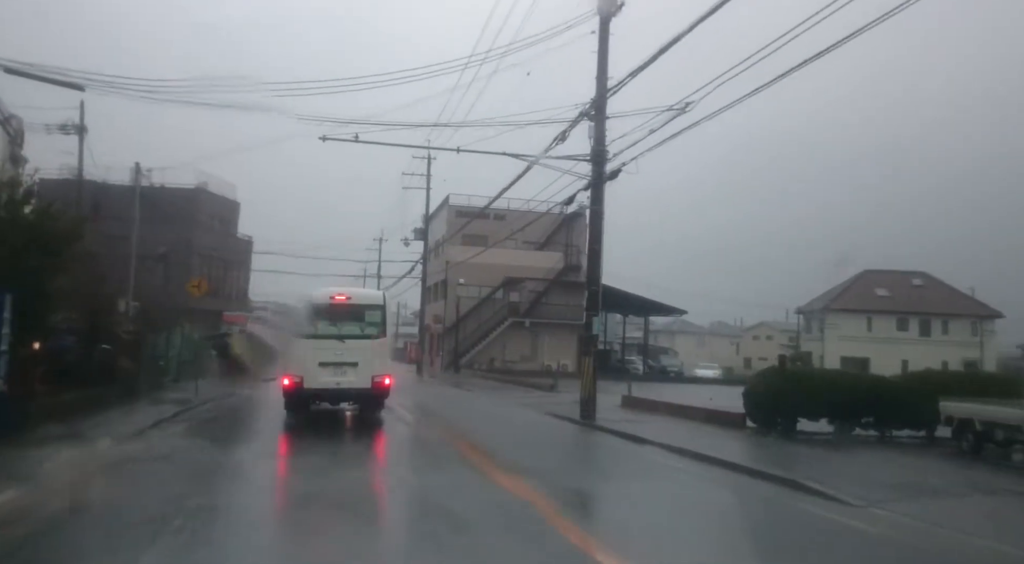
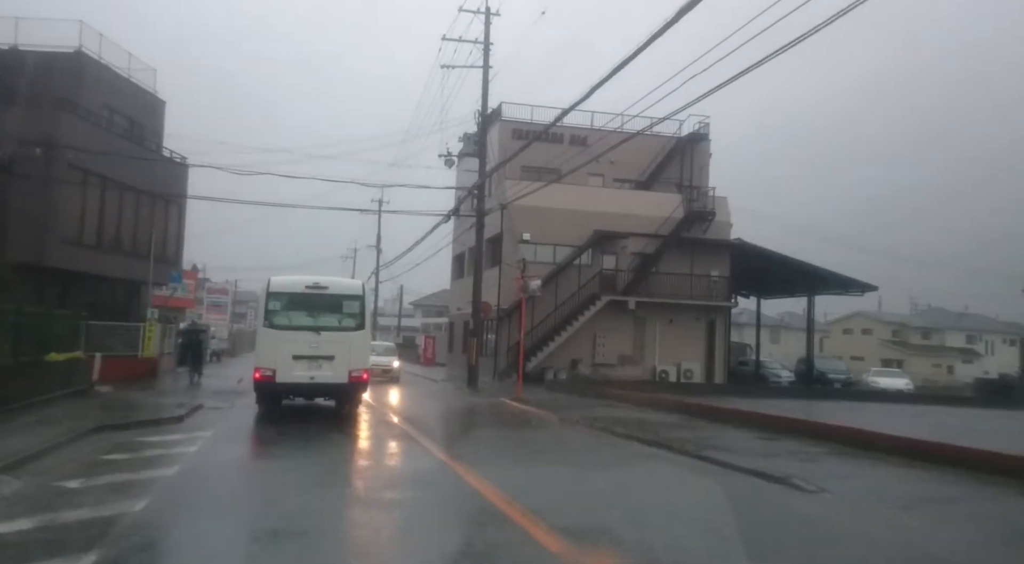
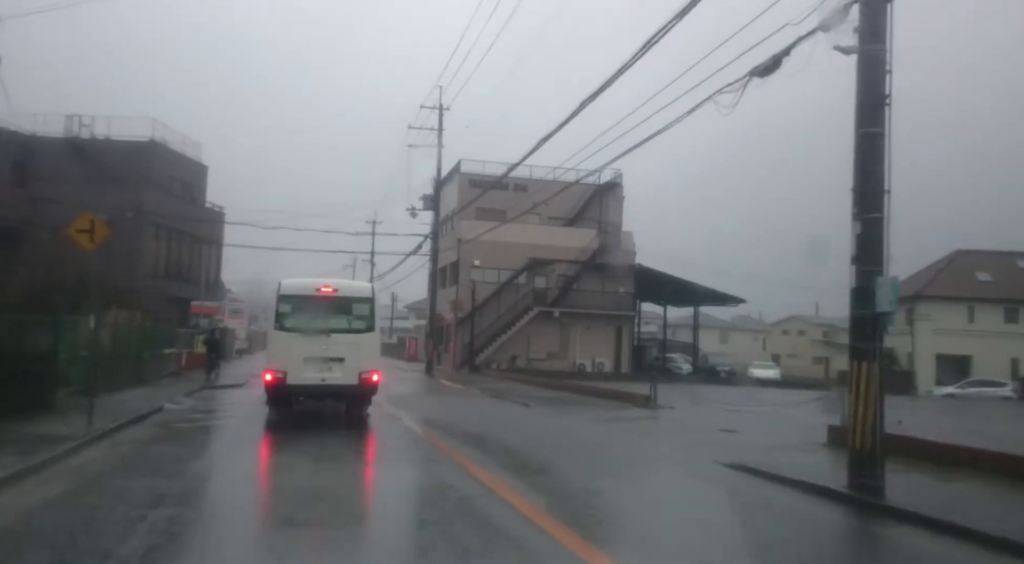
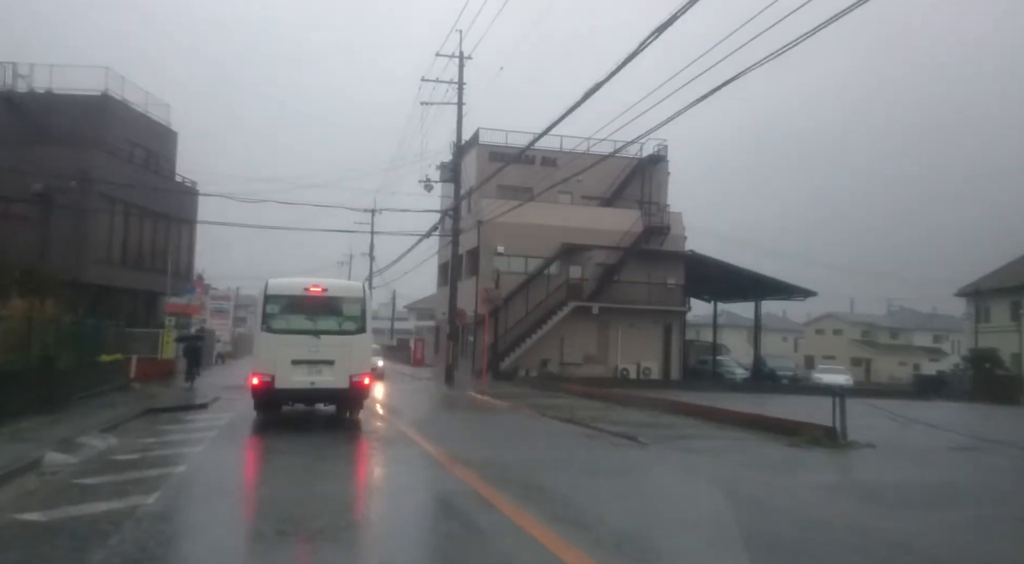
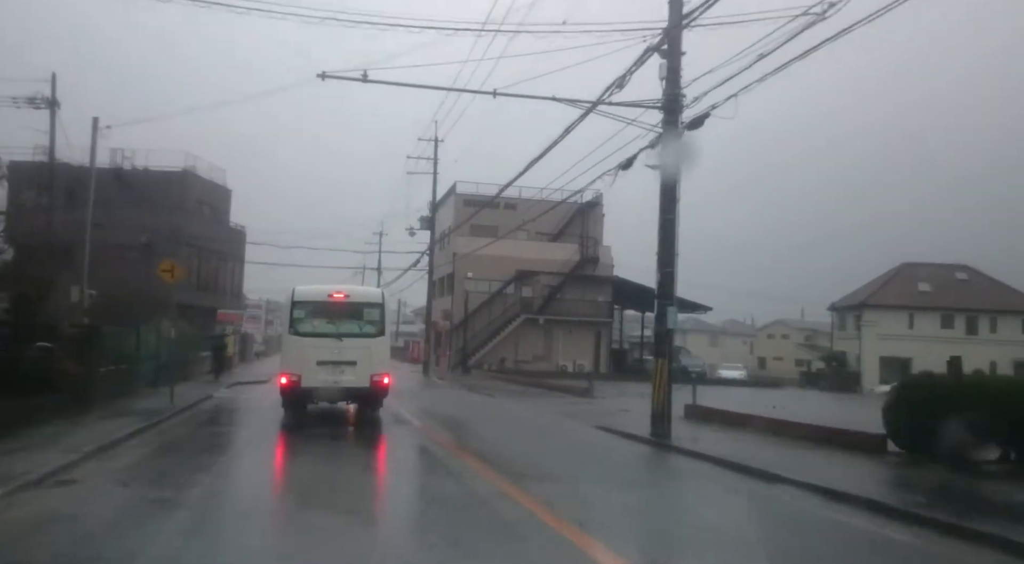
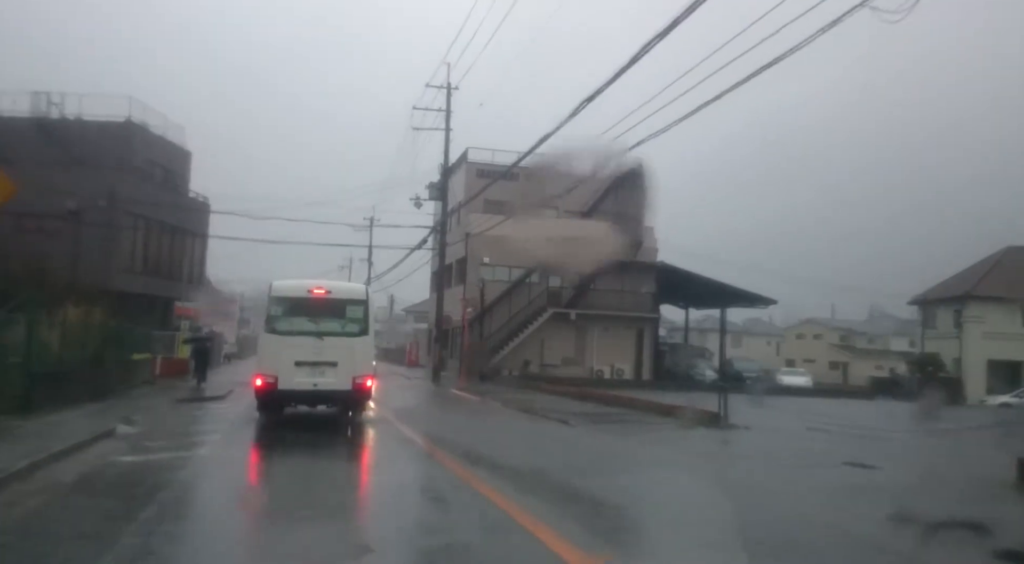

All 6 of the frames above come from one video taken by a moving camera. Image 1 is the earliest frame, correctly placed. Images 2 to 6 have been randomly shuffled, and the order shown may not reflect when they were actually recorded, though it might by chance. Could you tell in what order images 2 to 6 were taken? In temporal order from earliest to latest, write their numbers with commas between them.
5, 3, 6, 4, 2
